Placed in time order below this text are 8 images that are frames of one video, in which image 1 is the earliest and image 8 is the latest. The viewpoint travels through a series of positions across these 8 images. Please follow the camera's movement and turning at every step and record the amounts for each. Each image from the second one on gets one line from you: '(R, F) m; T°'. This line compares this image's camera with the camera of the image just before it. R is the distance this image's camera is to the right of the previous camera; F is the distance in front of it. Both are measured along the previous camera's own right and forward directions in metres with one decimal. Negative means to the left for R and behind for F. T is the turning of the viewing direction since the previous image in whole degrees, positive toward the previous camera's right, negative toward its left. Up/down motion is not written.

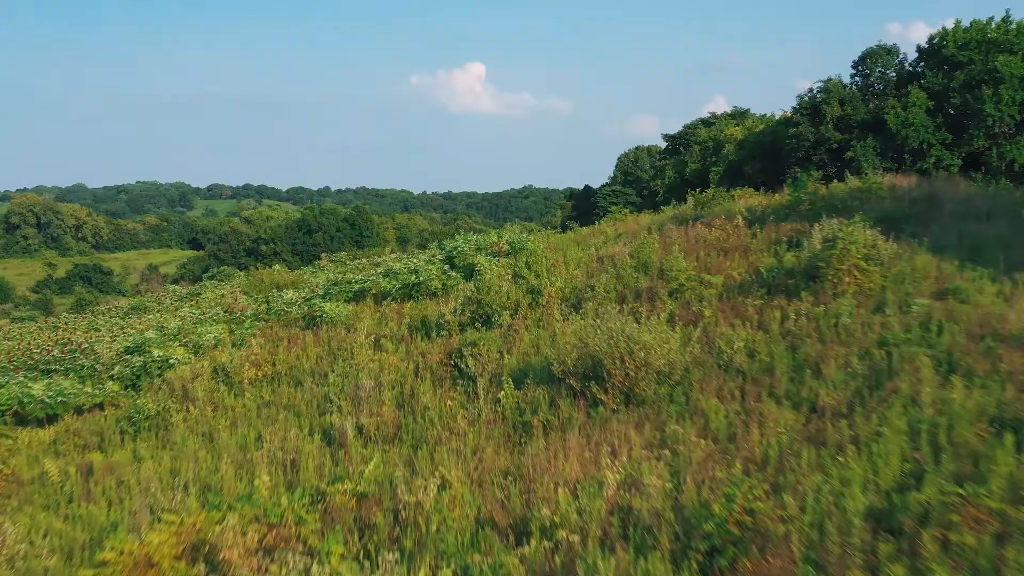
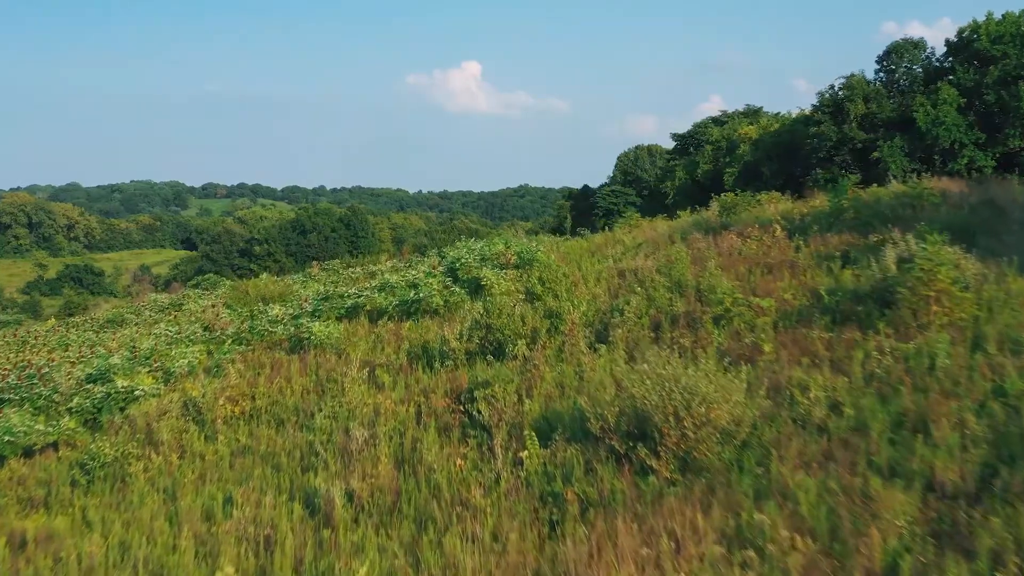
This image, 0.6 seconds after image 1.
(-0.1, +0.9) m; 0°
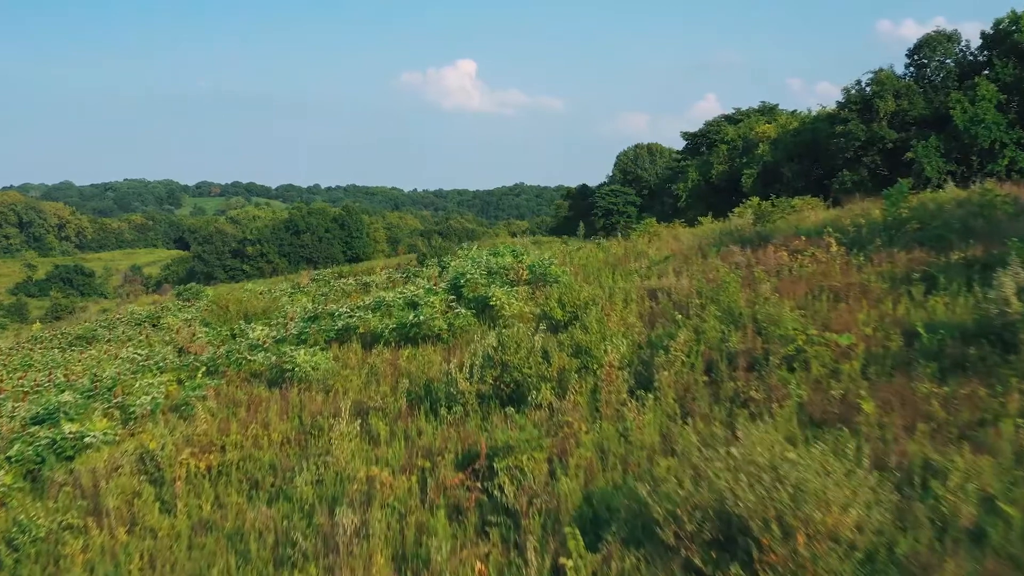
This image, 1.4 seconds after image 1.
(-0.1, +1.0) m; 0°
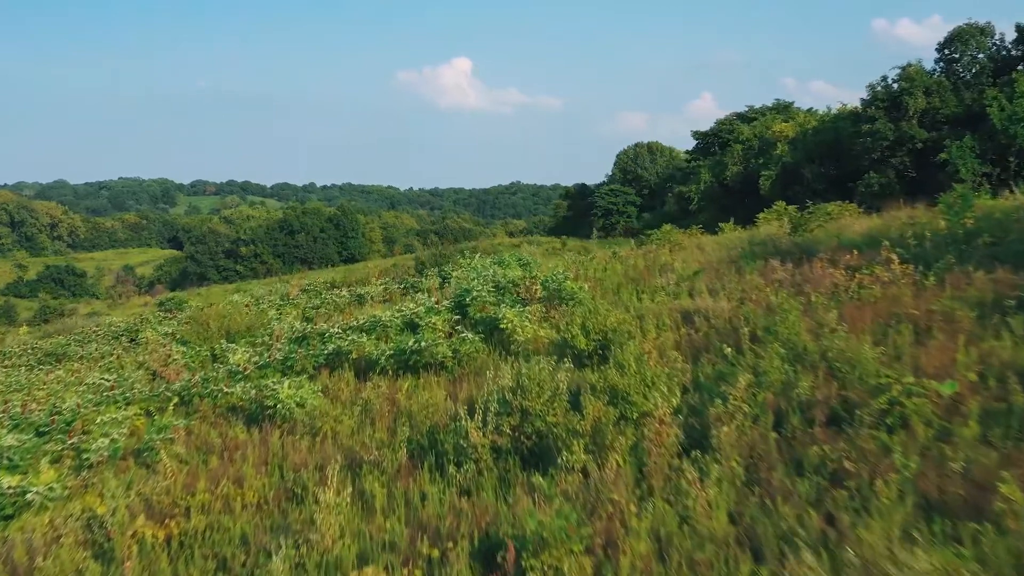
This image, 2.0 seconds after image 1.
(-0.1, +0.8) m; 0°
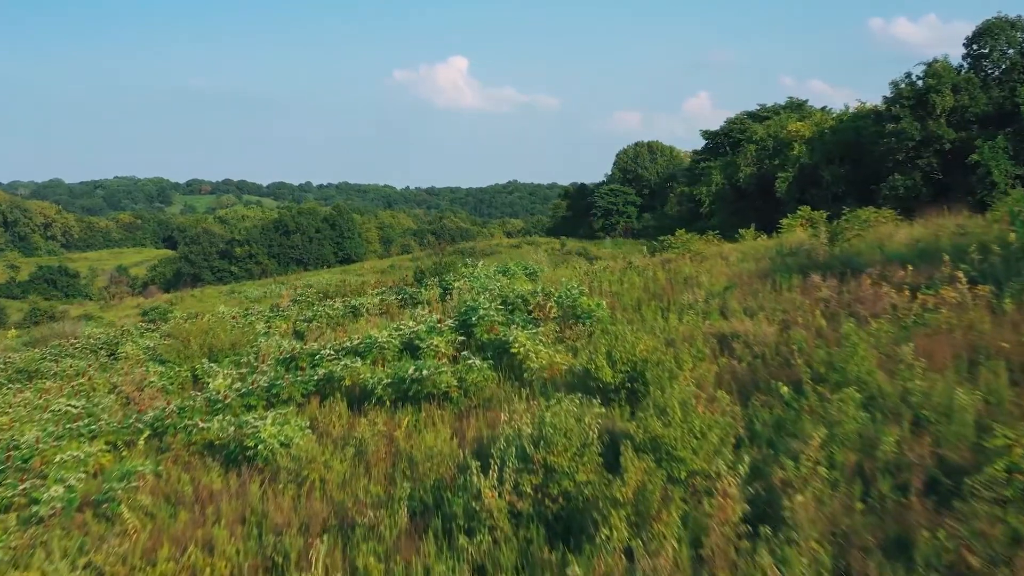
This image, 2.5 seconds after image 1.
(-0.1, +0.7) m; 0°
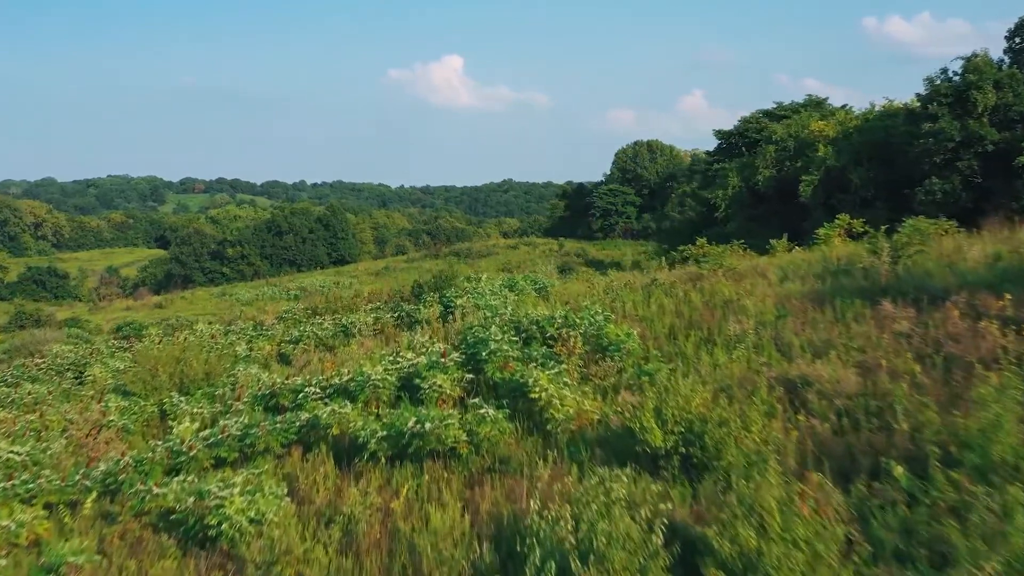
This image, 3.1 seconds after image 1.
(-0.1, +0.9) m; 0°
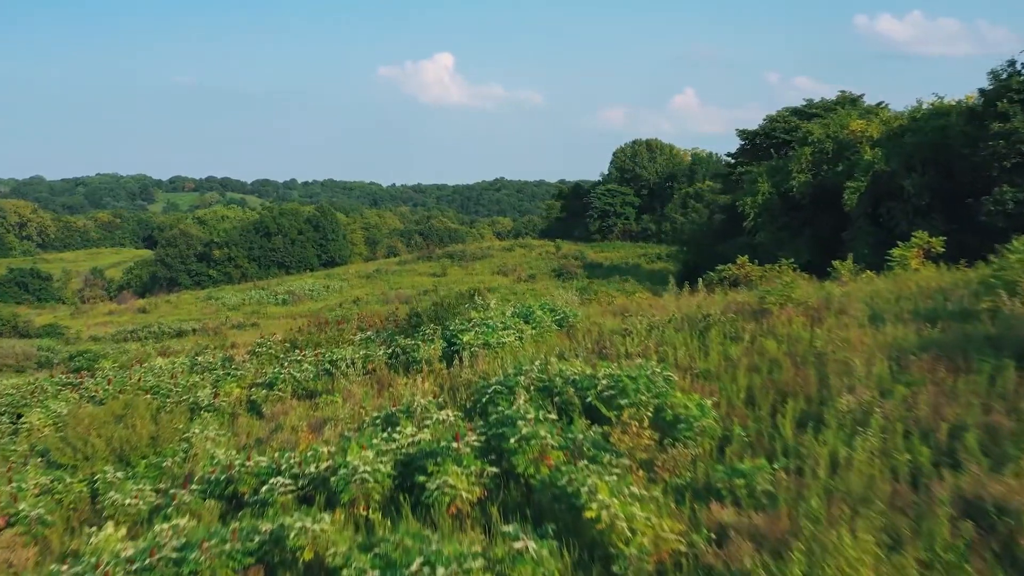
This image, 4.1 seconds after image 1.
(-0.2, +1.4) m; 0°
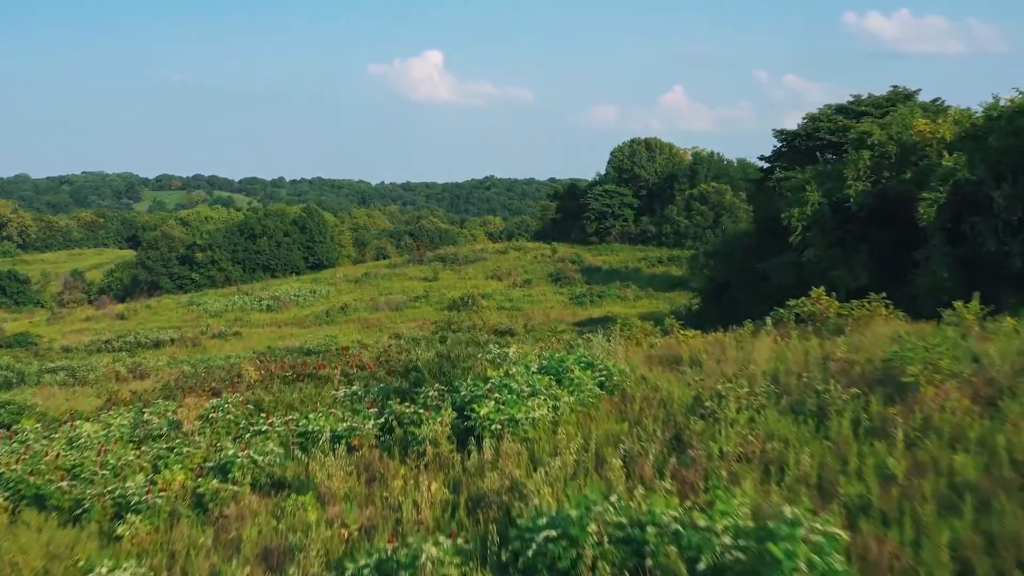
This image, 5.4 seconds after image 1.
(-0.2, +1.7) m; +1°
